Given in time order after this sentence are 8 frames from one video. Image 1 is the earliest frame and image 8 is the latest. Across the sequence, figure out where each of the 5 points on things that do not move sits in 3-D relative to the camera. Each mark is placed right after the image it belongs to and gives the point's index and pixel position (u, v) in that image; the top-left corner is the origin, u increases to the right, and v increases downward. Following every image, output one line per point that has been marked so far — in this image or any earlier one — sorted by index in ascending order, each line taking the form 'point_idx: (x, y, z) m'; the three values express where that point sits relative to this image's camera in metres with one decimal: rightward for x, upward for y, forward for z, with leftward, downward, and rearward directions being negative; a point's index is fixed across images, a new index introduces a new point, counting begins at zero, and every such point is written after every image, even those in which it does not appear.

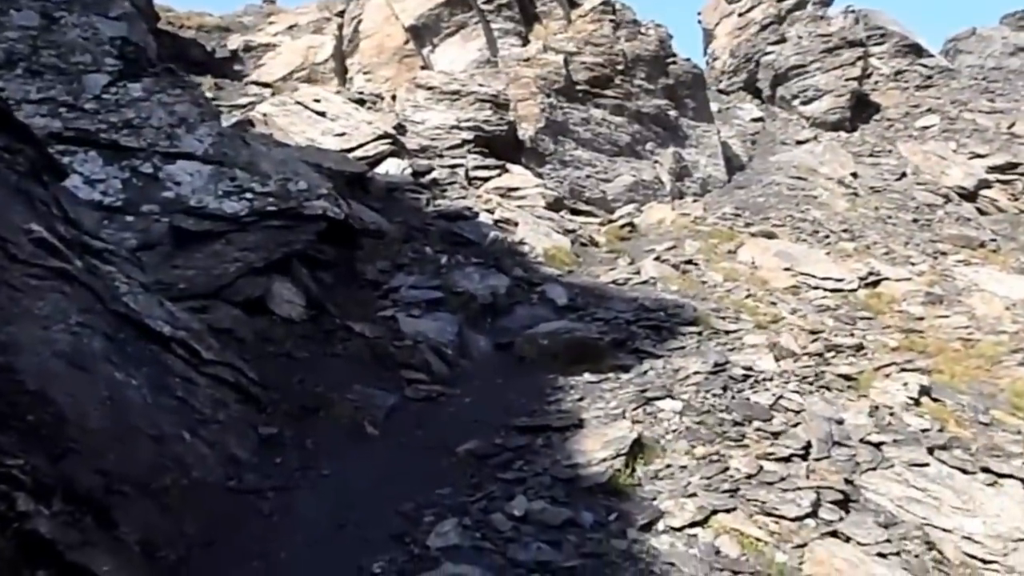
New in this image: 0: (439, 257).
0: (-1.1, +0.4, +13.9) m
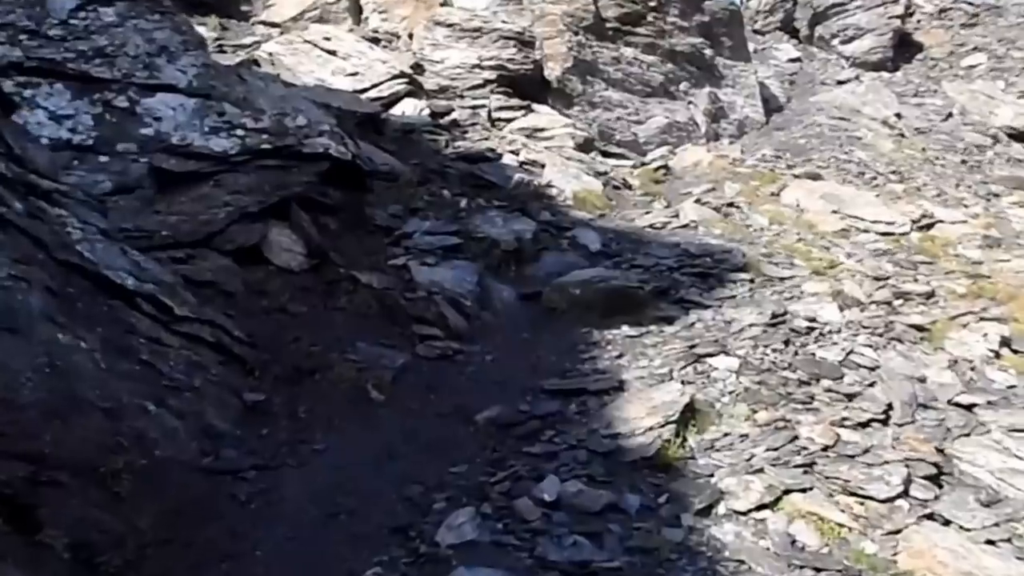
0: (-0.7, +1.2, +12.6) m
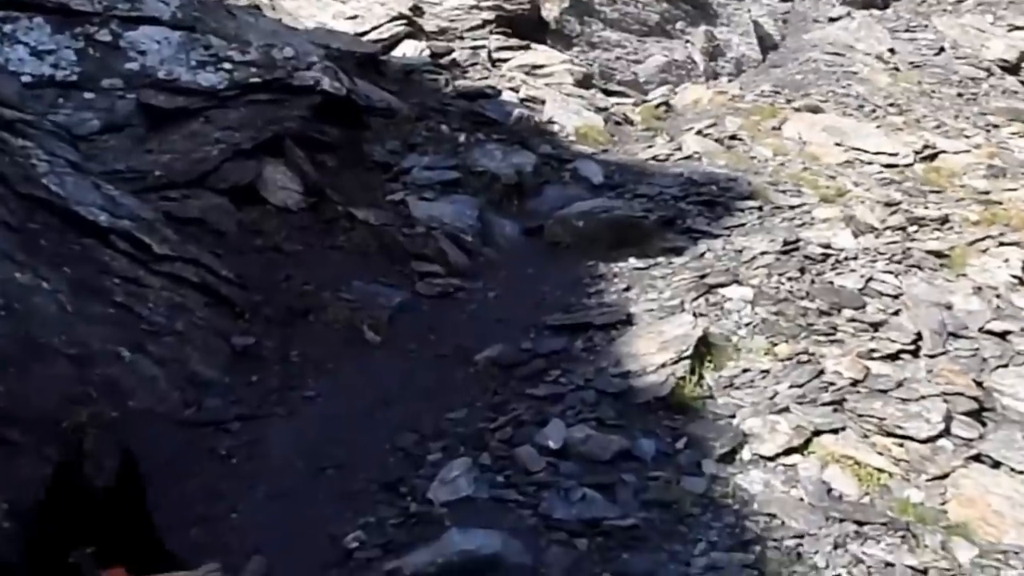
0: (-0.8, +1.9, +12.0) m
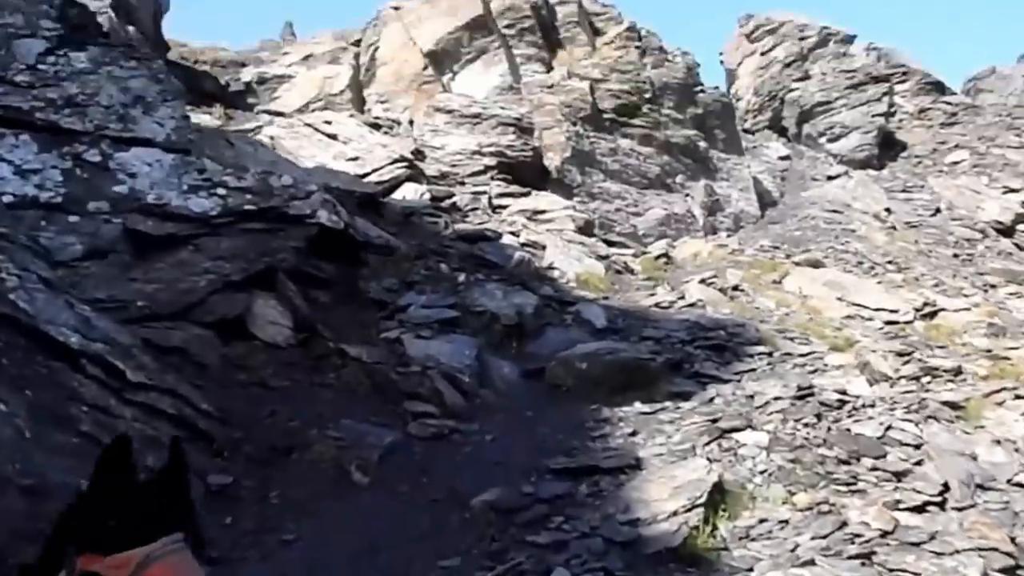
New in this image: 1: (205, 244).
0: (-0.8, +0.2, +11.9) m
1: (-3.2, +0.5, +10.0) m
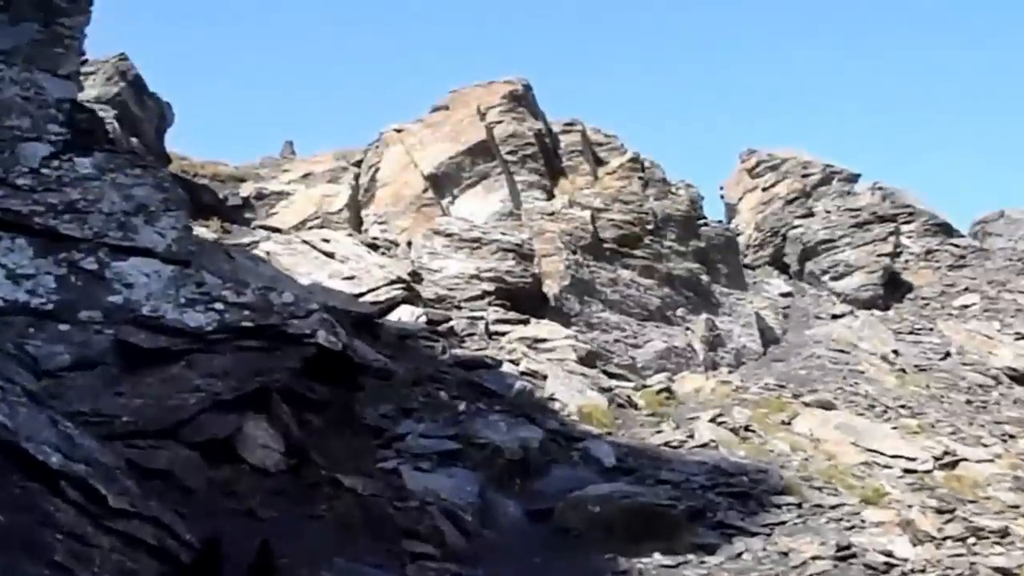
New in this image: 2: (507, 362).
0: (-0.7, -1.4, +11.3) m
1: (-3.1, -0.7, +9.4) m
2: (-0.1, -1.1, +14.5) m
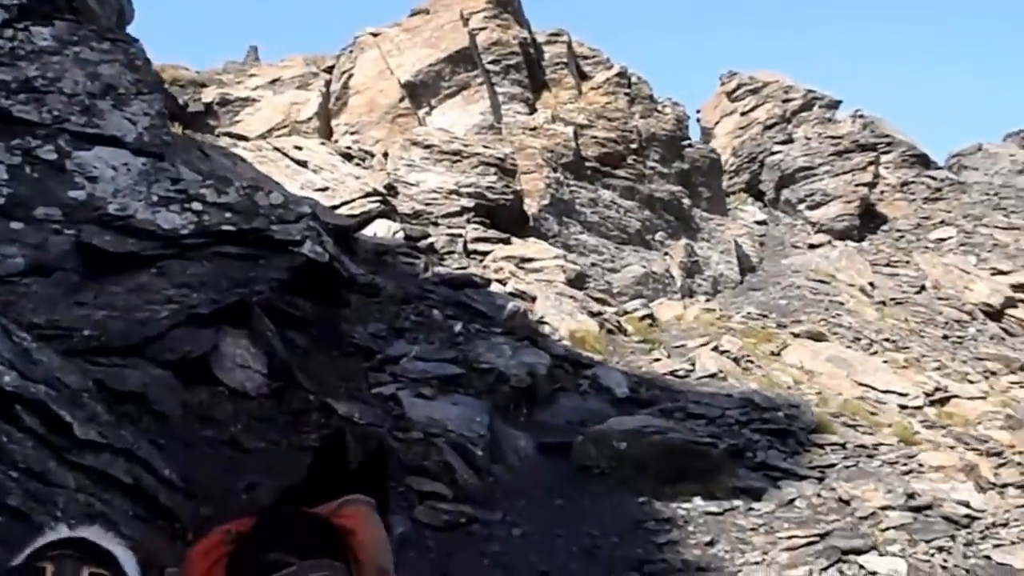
0: (-0.6, -0.4, +10.3) m
1: (-3.0, +0.2, +8.2) m
2: (-0.2, +0.1, +13.5) m
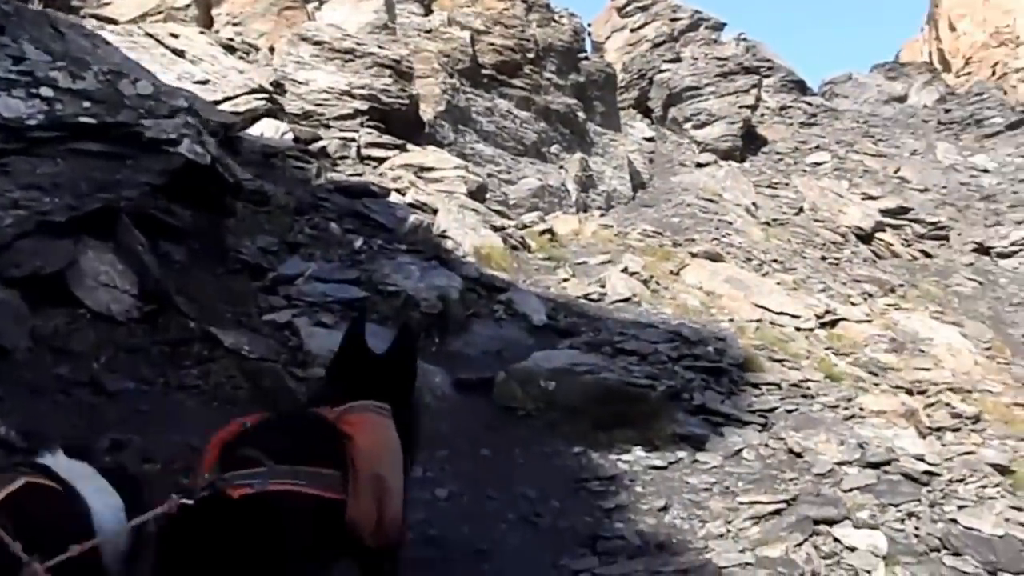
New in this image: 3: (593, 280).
0: (-1.5, +0.5, +9.2) m
1: (-3.6, +0.9, +6.8) m
2: (-1.4, +1.3, +12.4) m
3: (+1.1, +0.1, +12.5) m
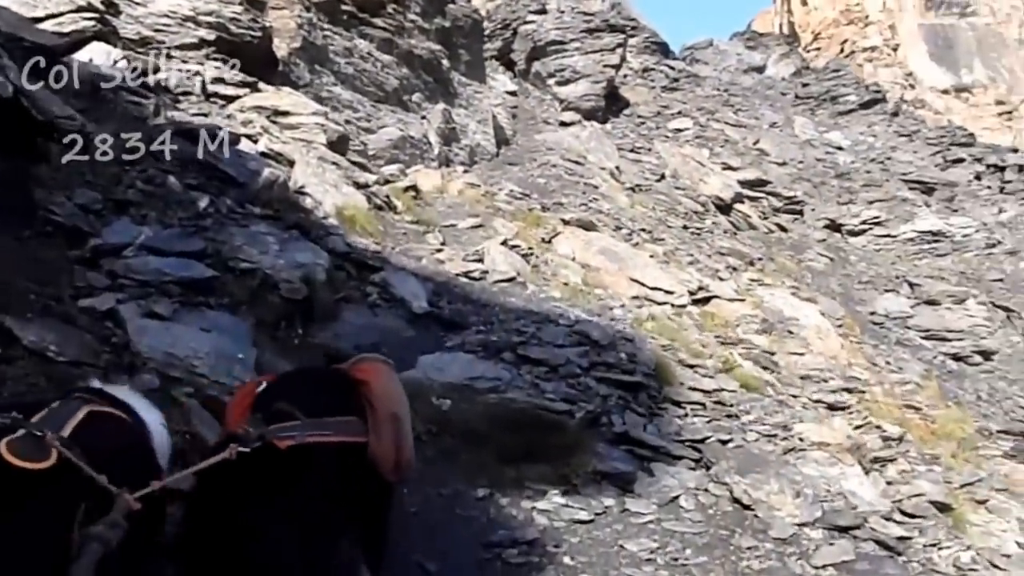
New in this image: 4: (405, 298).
0: (-2.5, +0.7, +7.6) m
1: (-4.1, +1.1, +4.9) m
2: (-2.9, +1.6, +10.8) m
3: (-0.4, +0.4, +11.3) m
4: (-0.9, -0.1, +7.8) m
